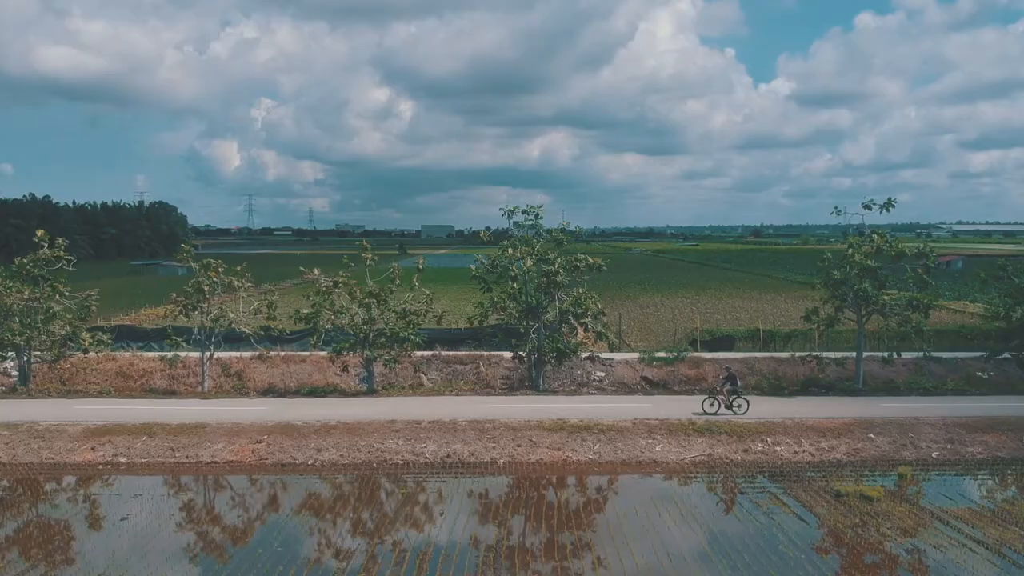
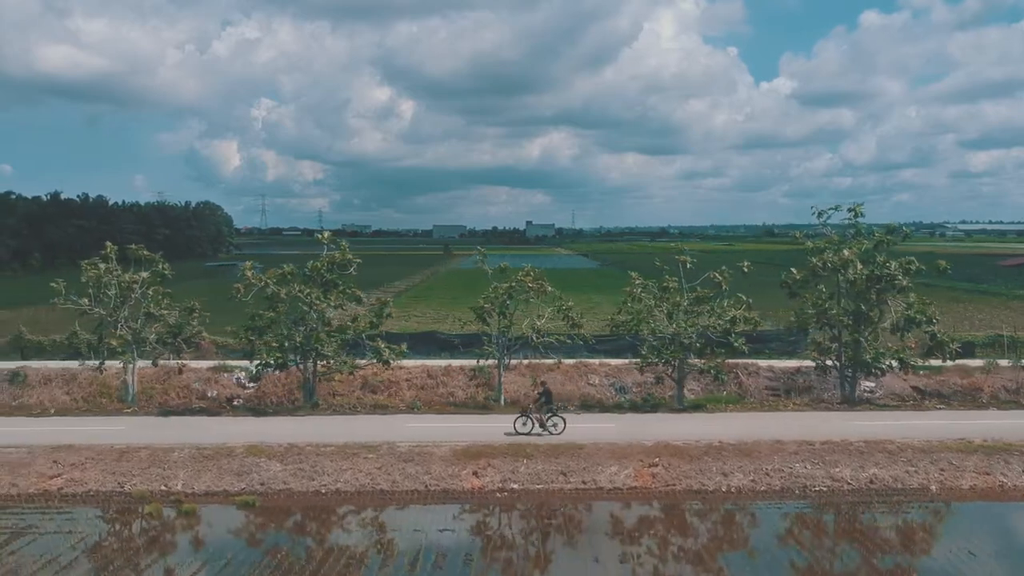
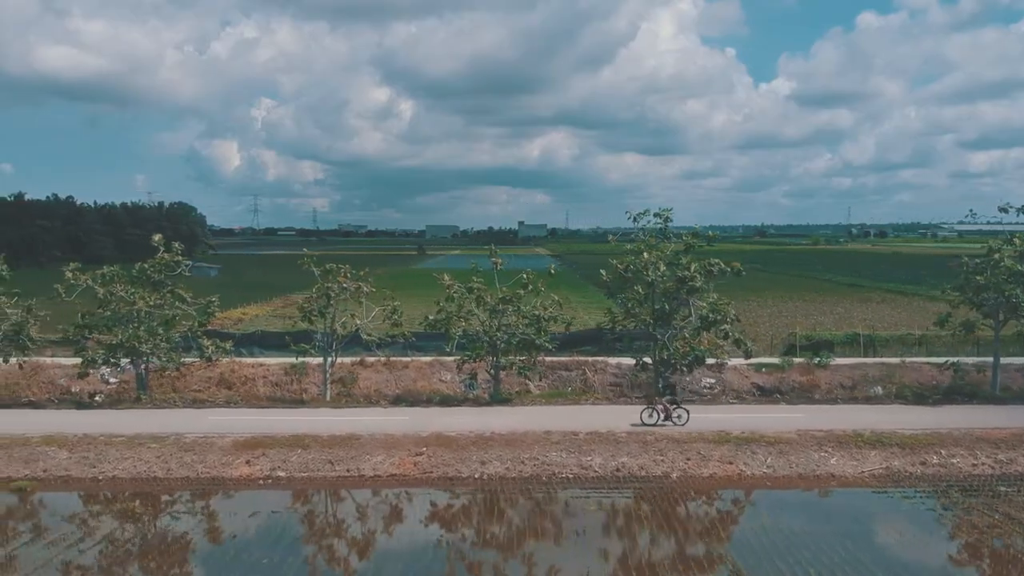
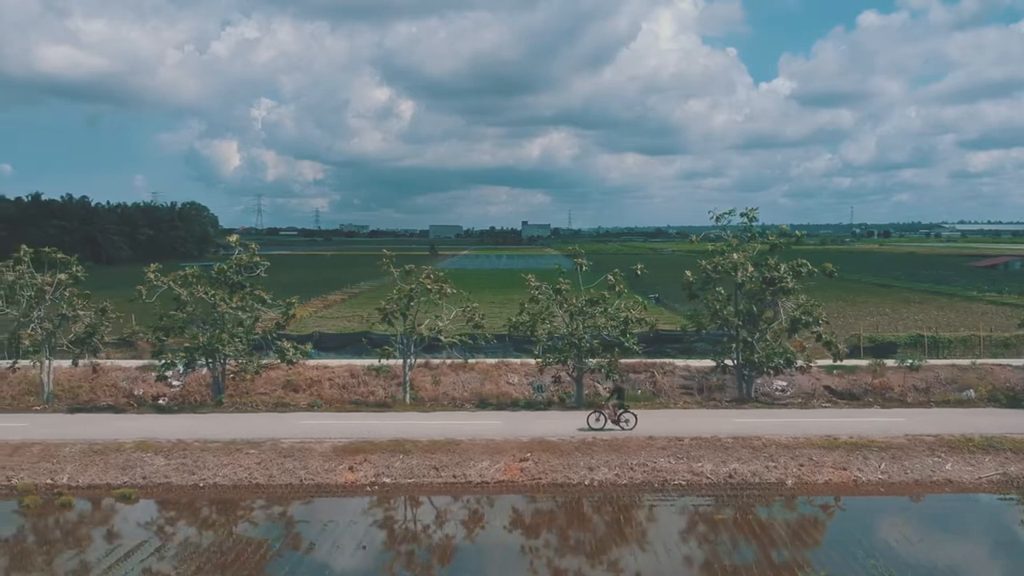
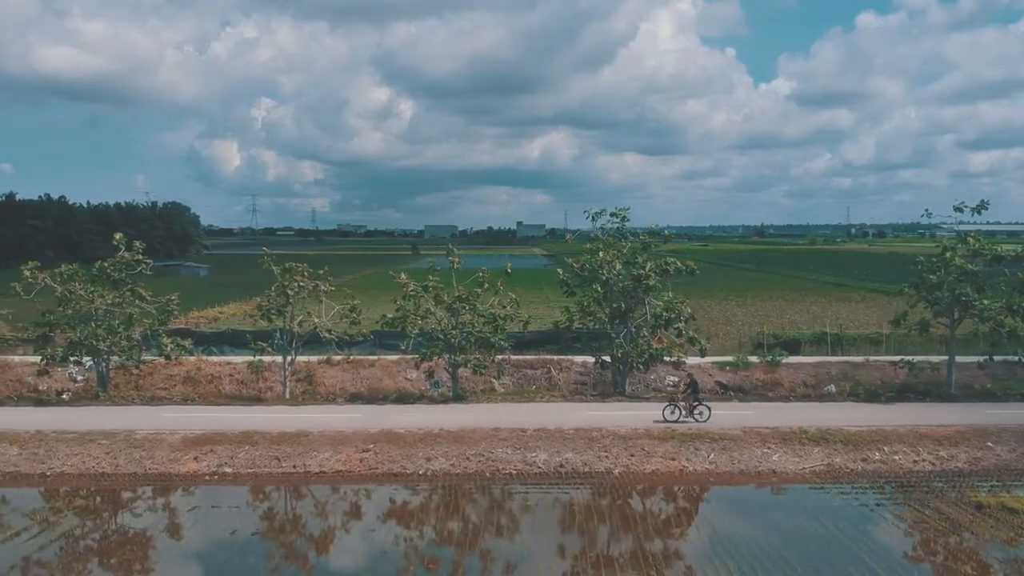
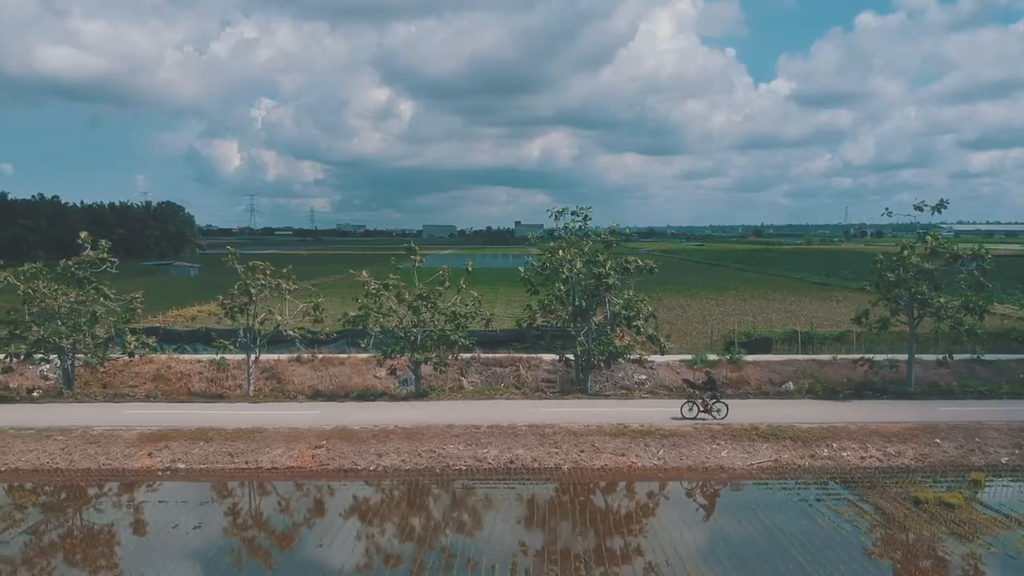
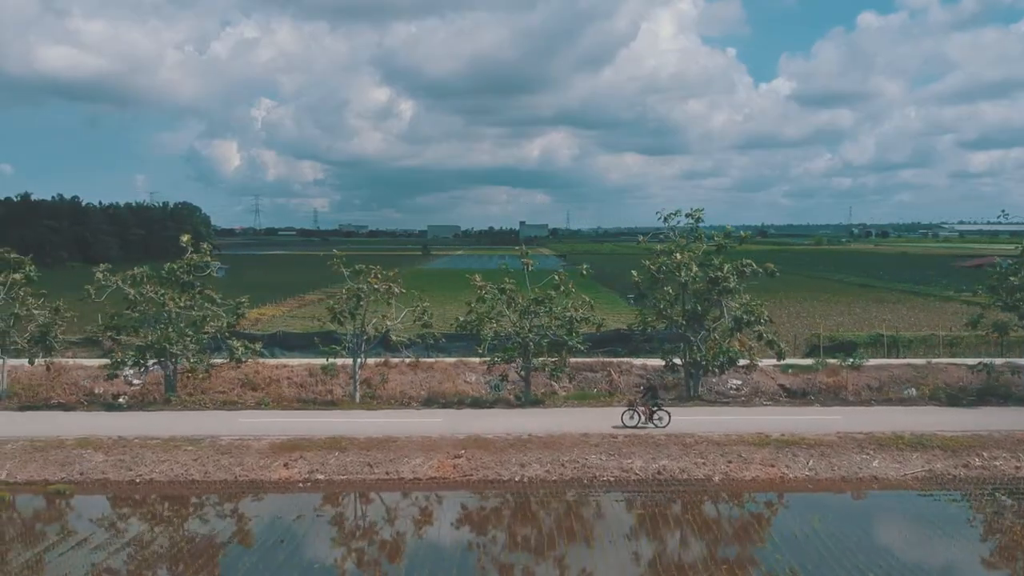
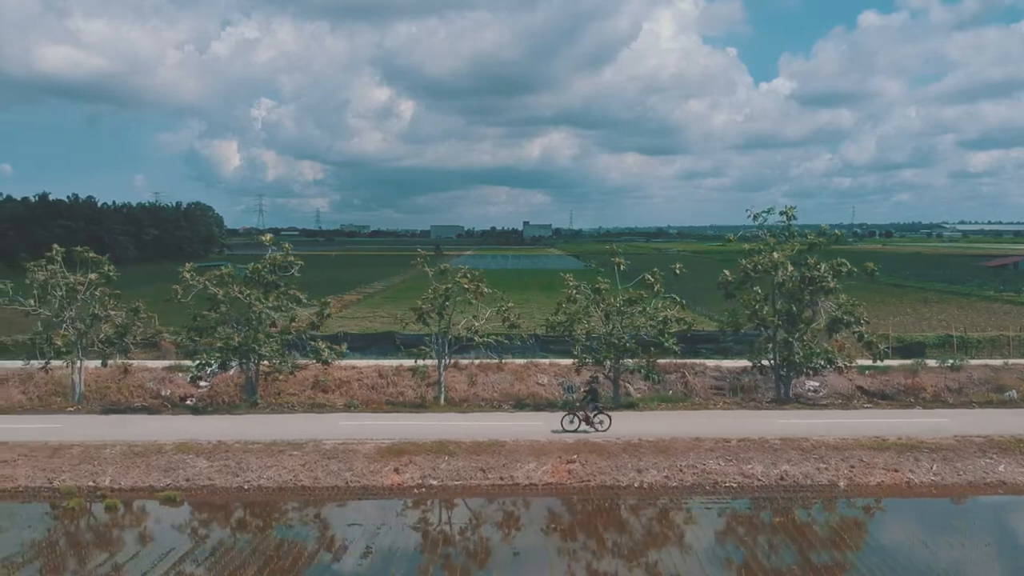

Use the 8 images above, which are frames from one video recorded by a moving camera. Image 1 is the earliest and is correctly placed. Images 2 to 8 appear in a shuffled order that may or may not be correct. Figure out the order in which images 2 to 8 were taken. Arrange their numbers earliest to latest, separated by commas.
6, 5, 3, 7, 4, 8, 2
